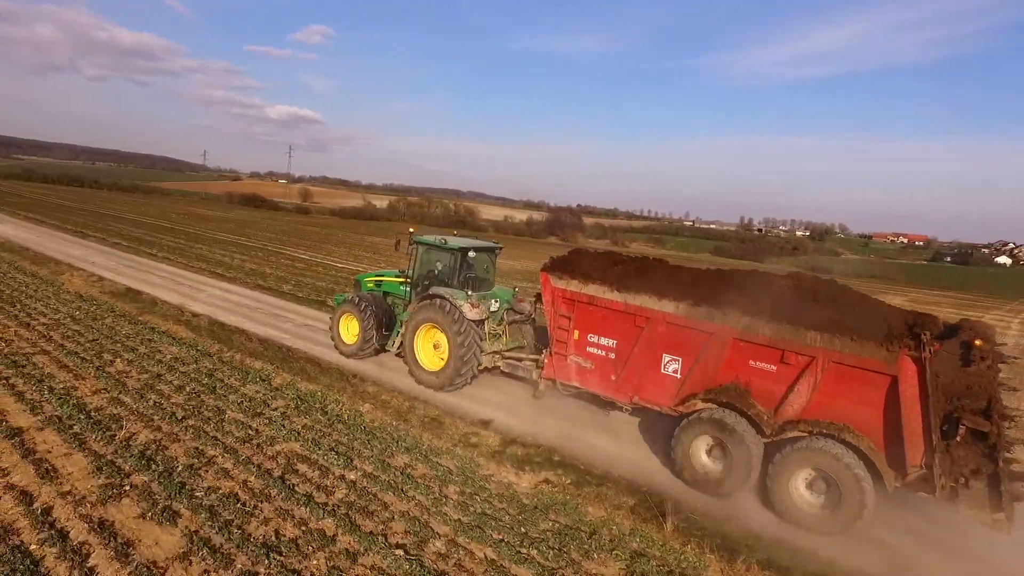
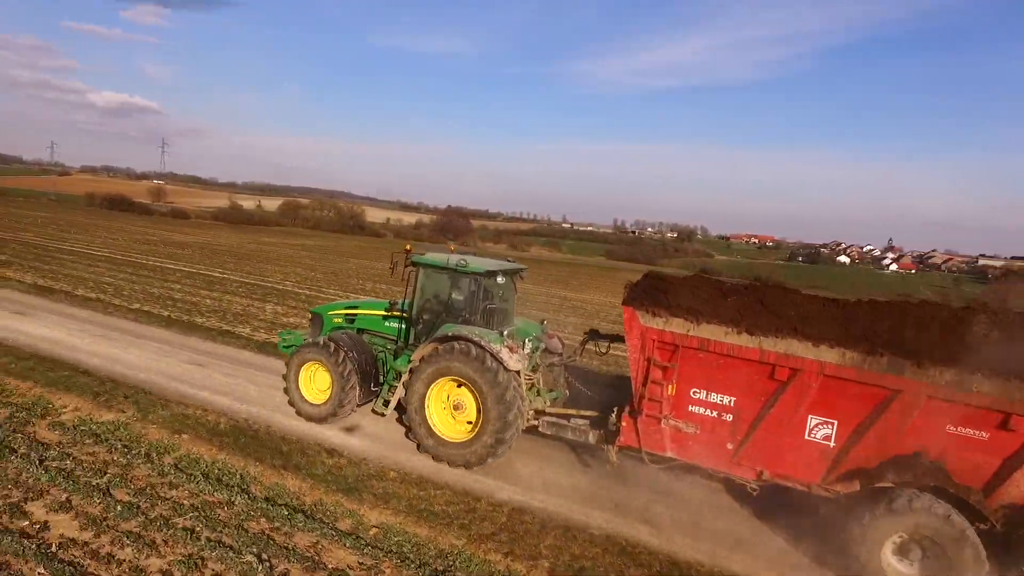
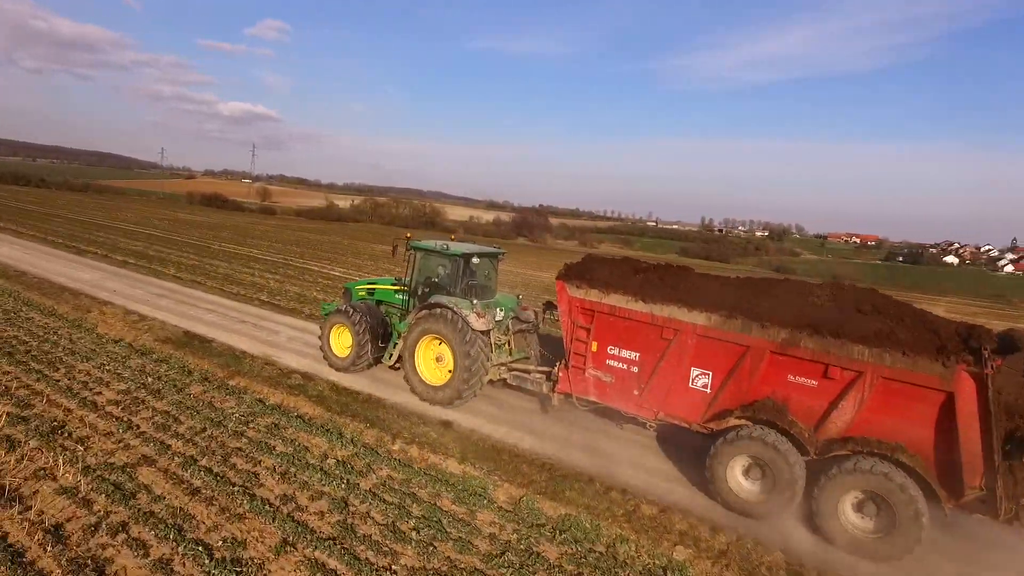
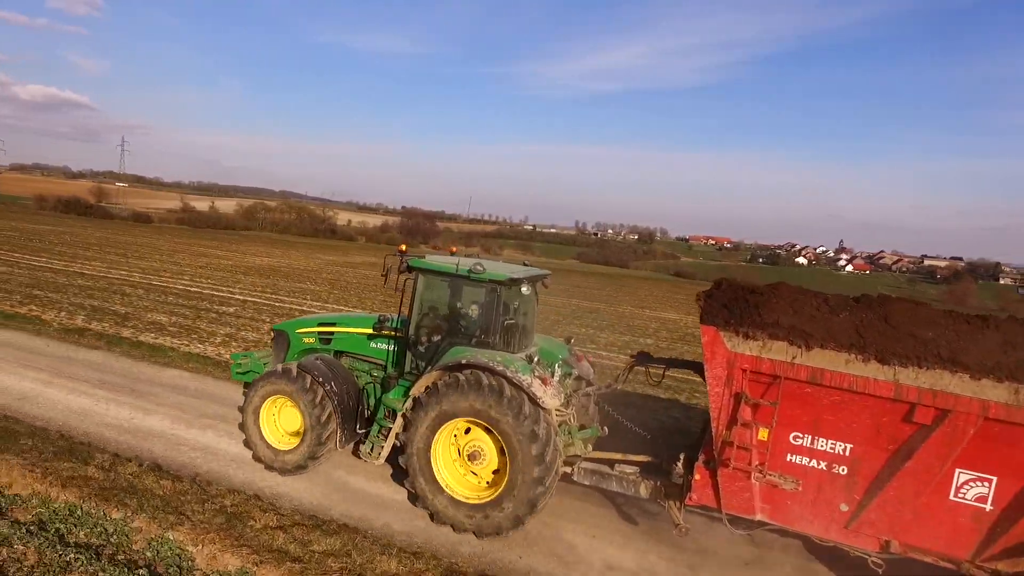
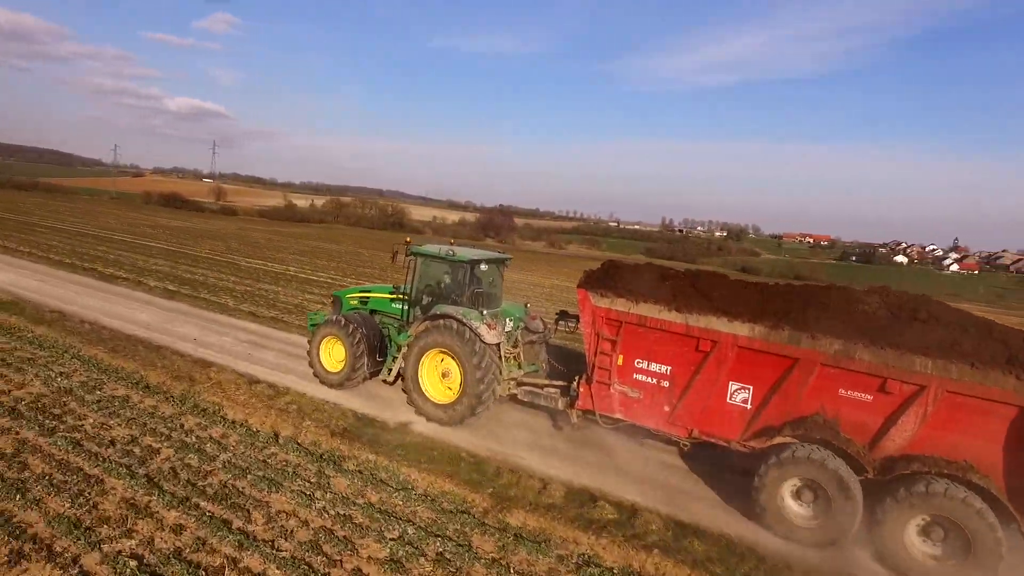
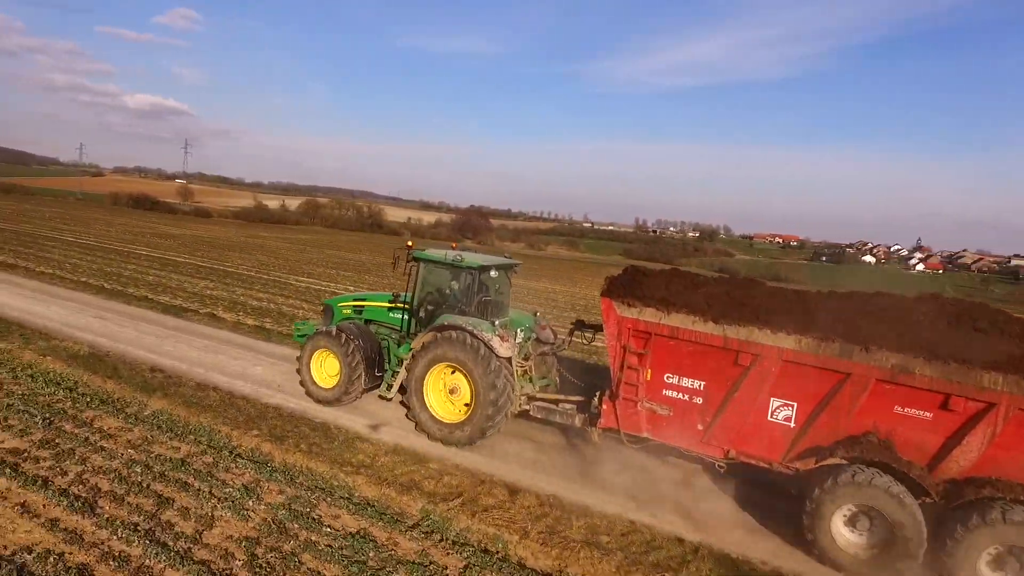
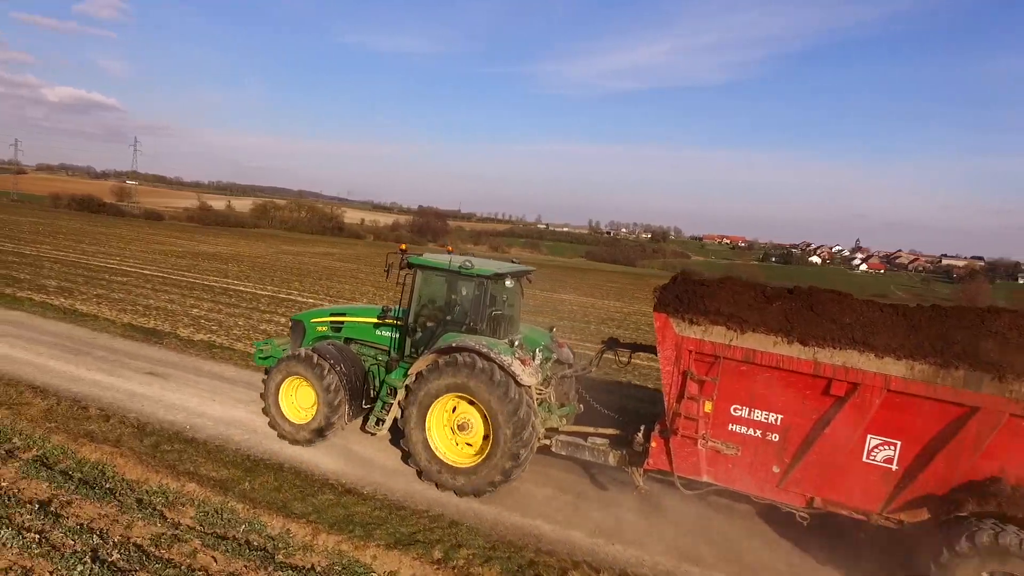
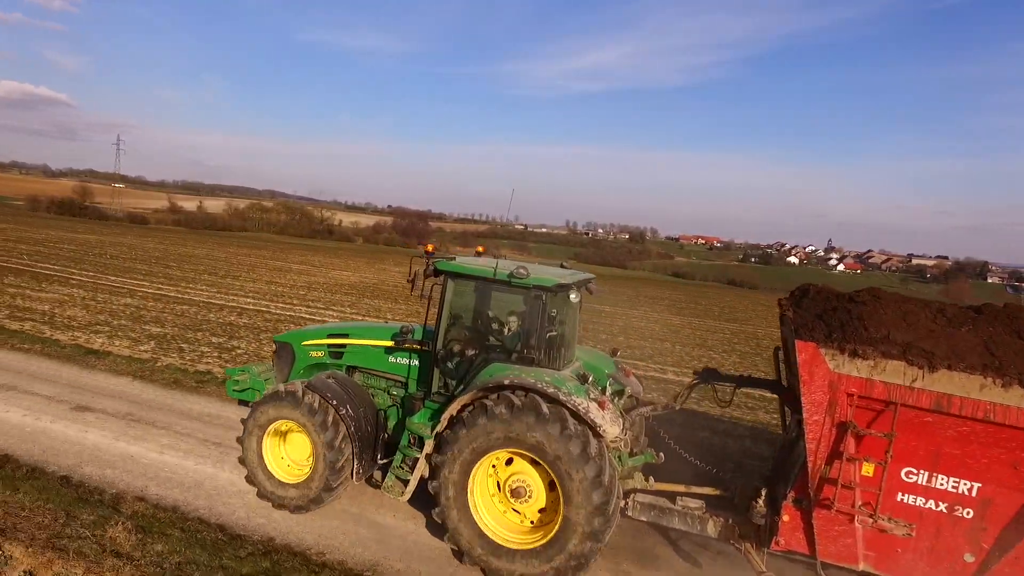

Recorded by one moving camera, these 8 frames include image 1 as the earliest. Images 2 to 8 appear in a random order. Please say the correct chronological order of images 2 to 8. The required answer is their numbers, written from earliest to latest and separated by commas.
3, 5, 6, 2, 7, 4, 8
